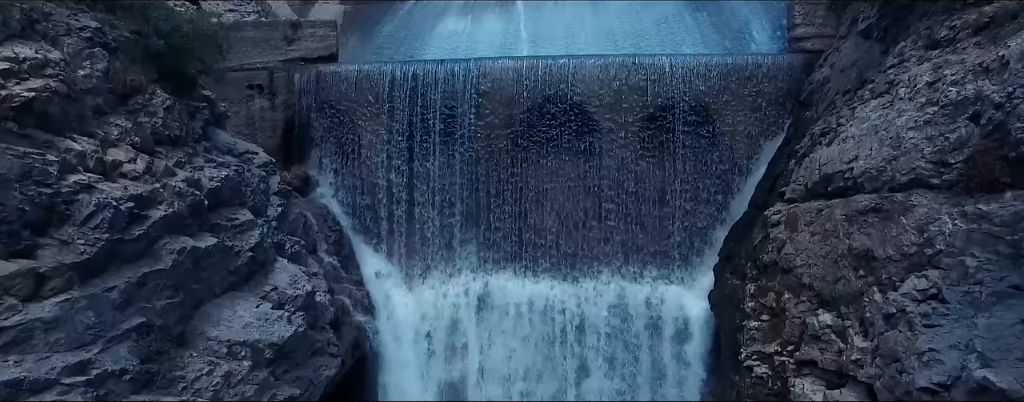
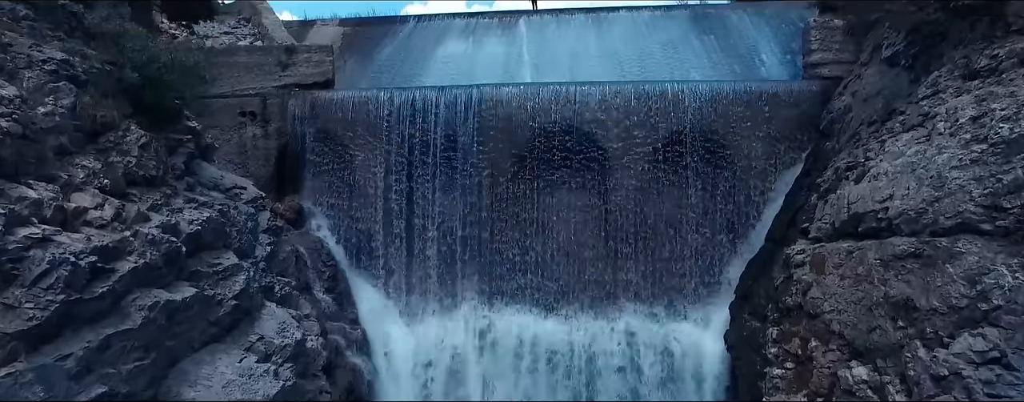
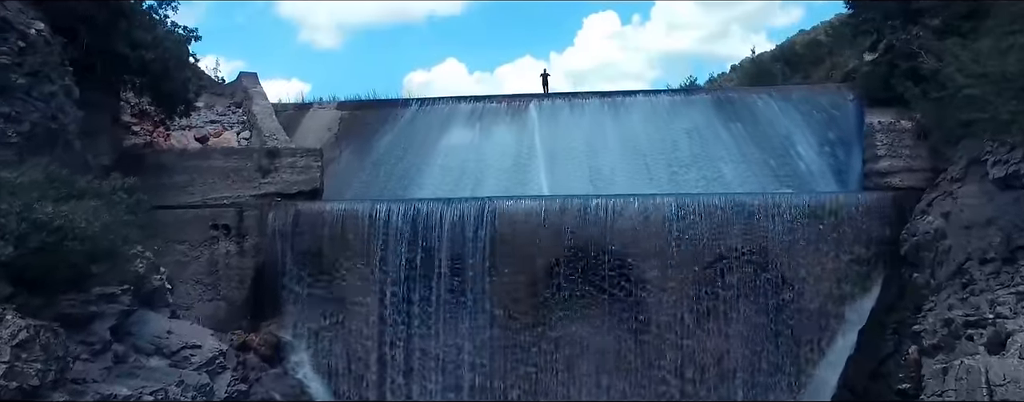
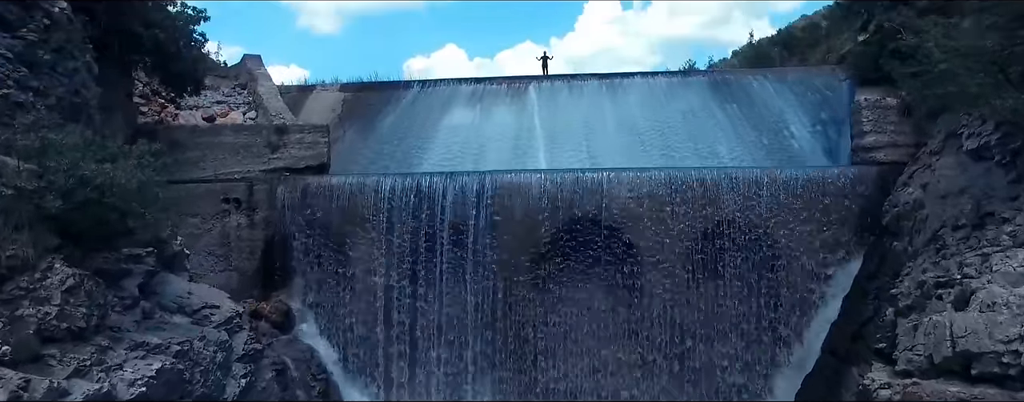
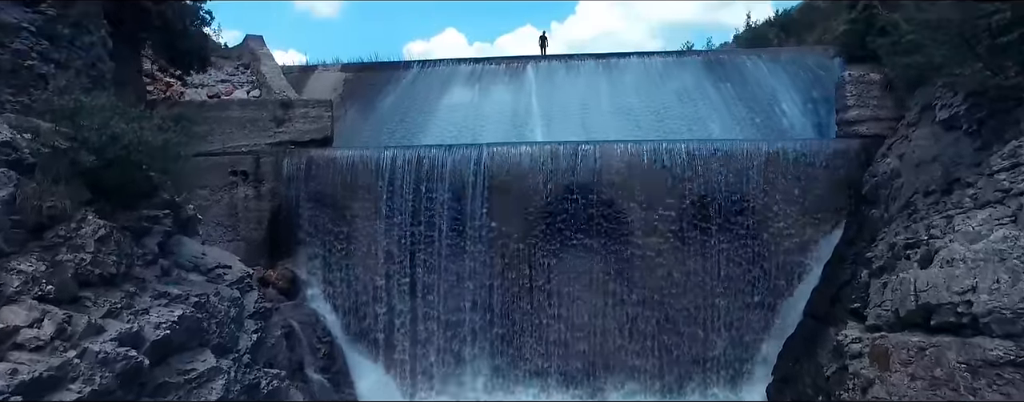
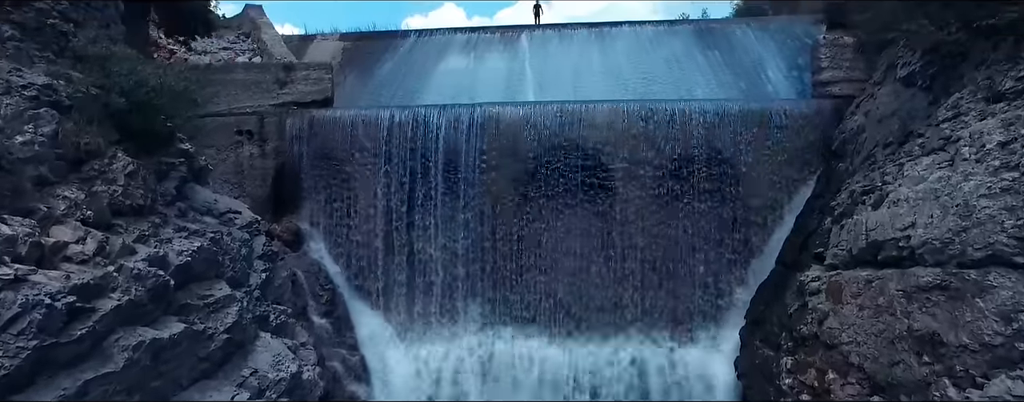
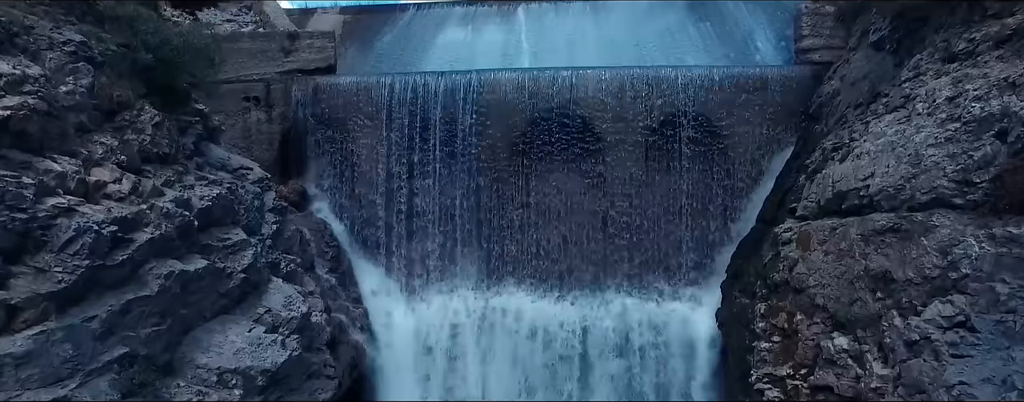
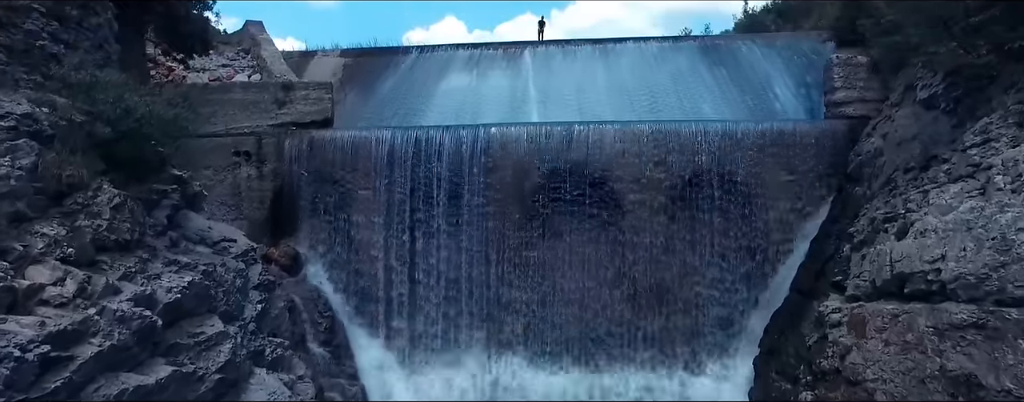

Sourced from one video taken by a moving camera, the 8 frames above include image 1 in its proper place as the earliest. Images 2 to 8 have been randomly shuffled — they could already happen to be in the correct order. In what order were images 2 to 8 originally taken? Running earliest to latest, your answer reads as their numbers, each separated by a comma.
7, 2, 6, 8, 5, 4, 3
